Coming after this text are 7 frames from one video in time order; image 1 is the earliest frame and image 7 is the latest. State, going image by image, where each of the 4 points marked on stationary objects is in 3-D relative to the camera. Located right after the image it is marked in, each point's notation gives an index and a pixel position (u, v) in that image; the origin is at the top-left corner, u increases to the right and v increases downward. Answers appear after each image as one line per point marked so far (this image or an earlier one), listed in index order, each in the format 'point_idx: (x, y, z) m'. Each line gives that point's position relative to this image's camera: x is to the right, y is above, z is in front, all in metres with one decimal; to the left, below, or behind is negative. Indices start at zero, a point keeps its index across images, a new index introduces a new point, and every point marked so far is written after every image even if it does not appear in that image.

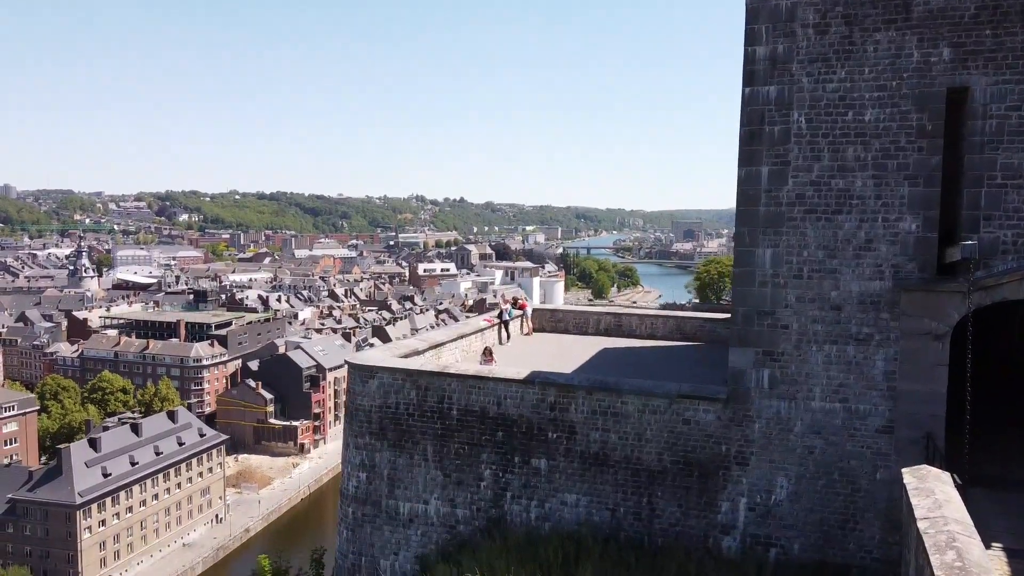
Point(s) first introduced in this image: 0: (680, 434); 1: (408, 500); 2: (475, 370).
0: (+1.9, -1.7, +9.4) m
1: (-1.4, -2.8, +10.6) m
2: (-0.5, -1.0, +10.3) m
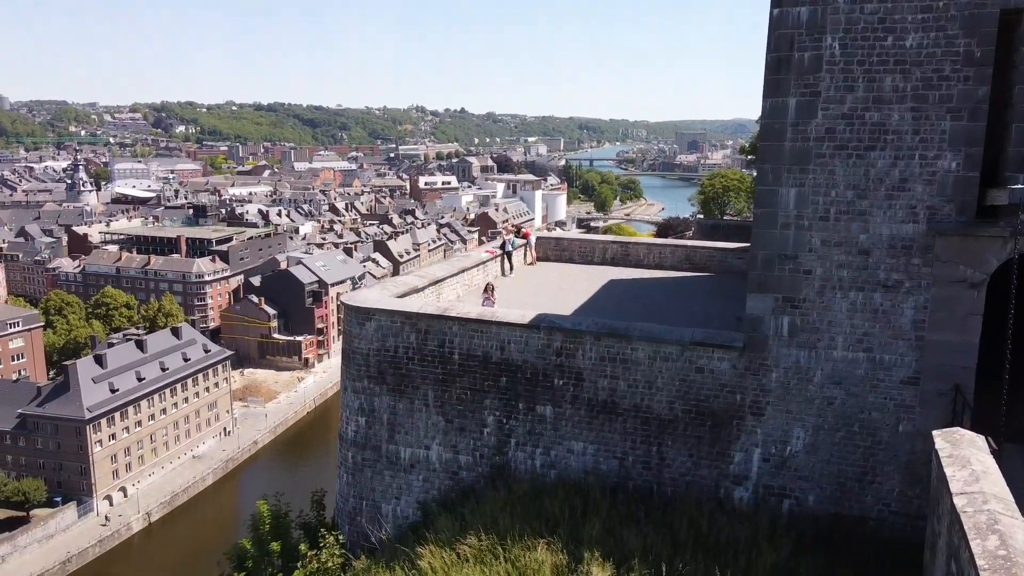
0: (+2.0, -1.0, +8.9) m
1: (-1.3, -2.0, +10.3) m
2: (-0.4, -0.3, +9.8) m
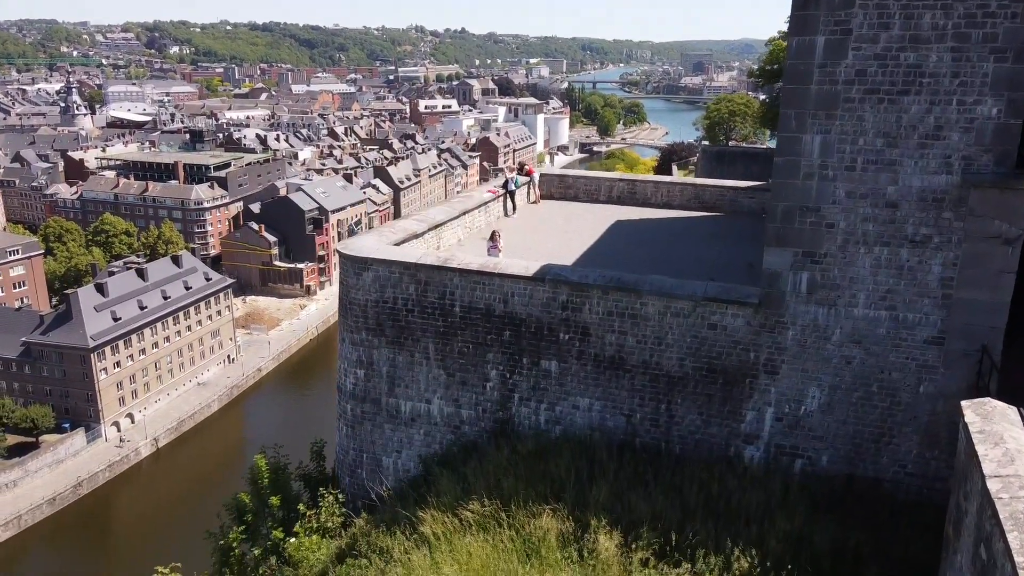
0: (+2.0, -0.5, +8.6) m
1: (-1.3, -1.4, +10.0) m
2: (-0.4, +0.3, +9.3) m
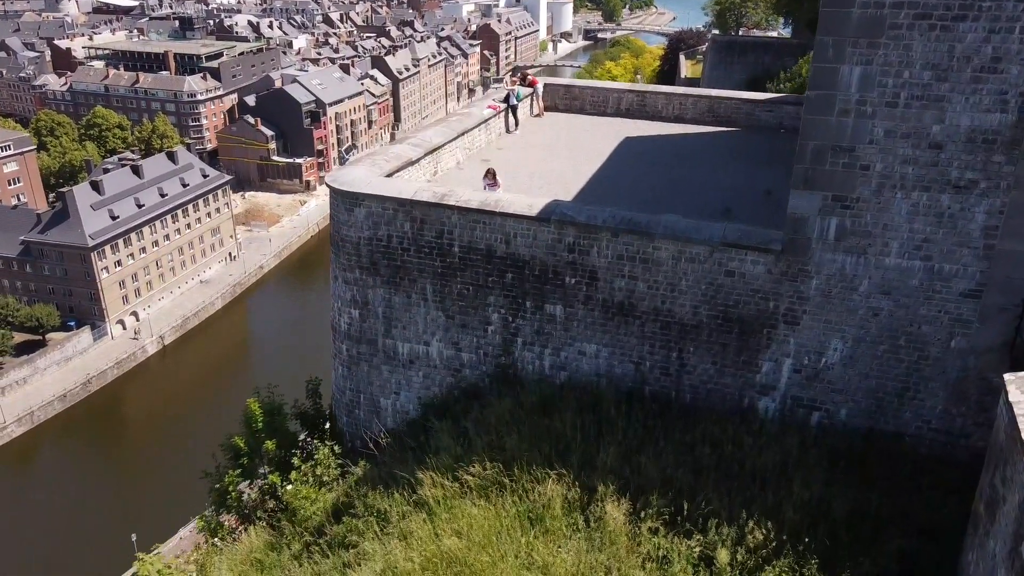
0: (+2.1, 0.0, +8.0) m
1: (-1.2, -0.6, +9.5) m
2: (-0.4, +0.9, +8.6) m
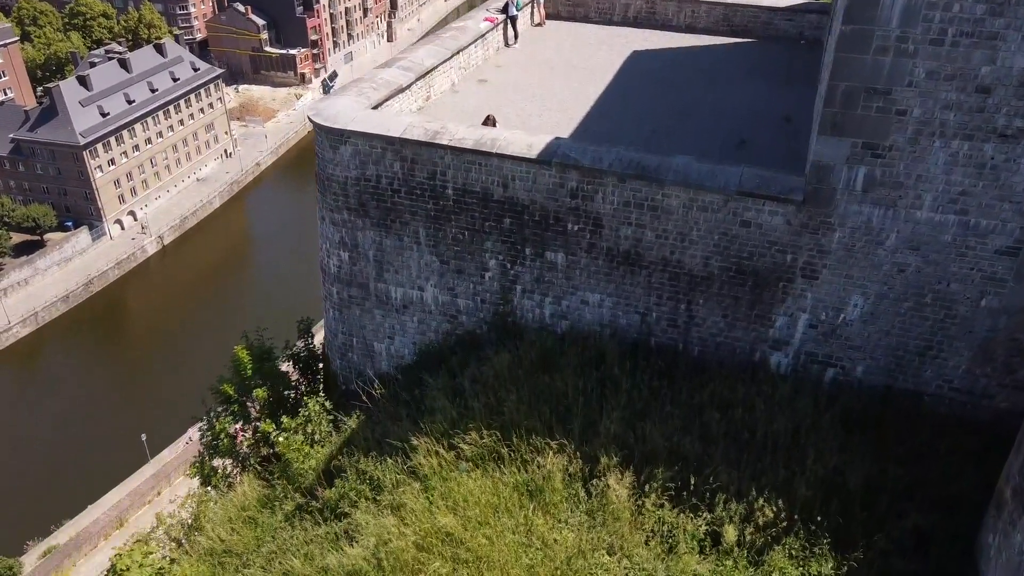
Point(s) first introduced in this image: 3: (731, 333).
0: (+2.0, +0.5, +7.4) m
1: (-1.2, 0.0, +9.0) m
2: (-0.4, +1.4, +7.9) m
3: (+2.1, -0.4, +7.9) m
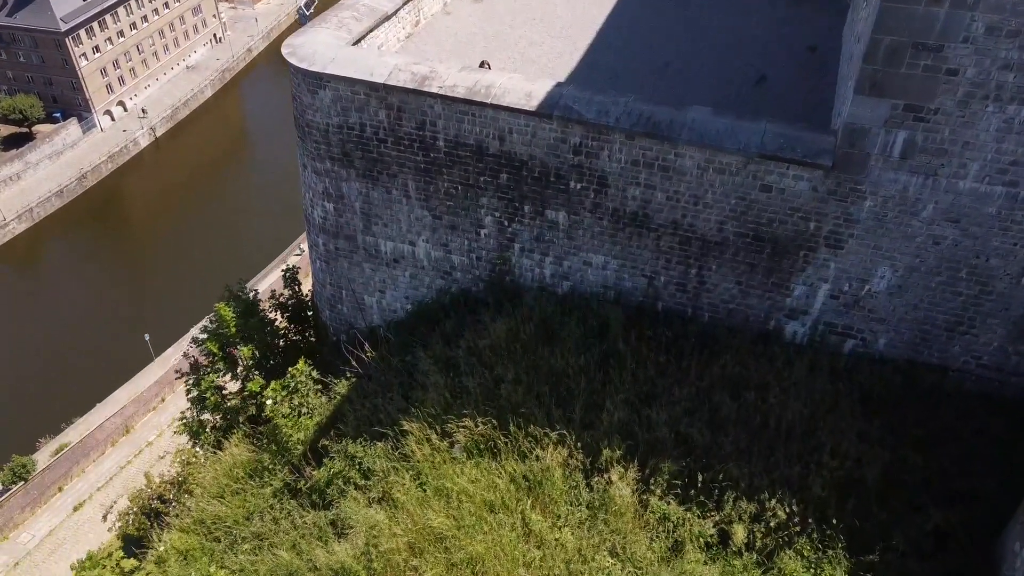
0: (+2.0, +0.7, +6.7) m
1: (-1.3, +0.5, +8.4) m
2: (-0.4, +1.8, +7.1) m
3: (+2.1, -0.1, +7.3) m
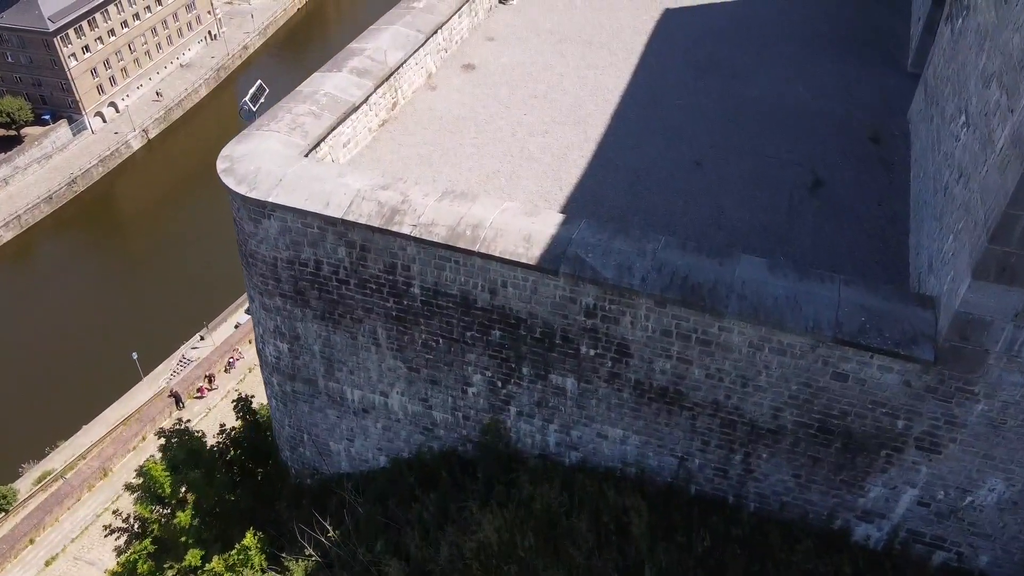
0: (+2.0, -0.6, +5.1) m
1: (-1.3, -0.8, +6.8) m
2: (-0.4, +0.4, +5.5) m
3: (+2.1, -1.5, +5.7) m
